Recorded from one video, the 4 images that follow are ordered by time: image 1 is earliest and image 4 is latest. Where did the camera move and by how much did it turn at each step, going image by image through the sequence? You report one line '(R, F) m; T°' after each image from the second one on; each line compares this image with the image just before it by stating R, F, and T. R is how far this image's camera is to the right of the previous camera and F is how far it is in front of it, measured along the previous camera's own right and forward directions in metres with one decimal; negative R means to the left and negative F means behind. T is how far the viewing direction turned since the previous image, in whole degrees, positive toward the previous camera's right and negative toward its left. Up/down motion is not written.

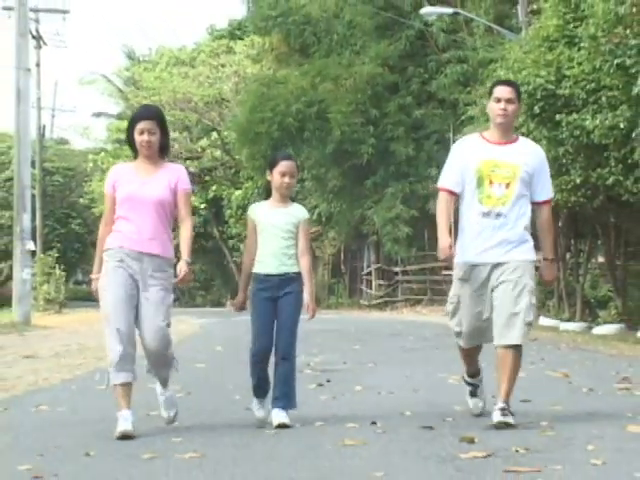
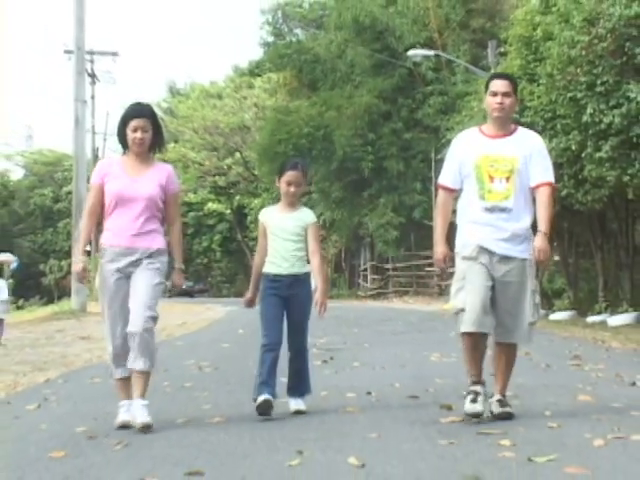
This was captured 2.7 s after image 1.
(+0.1, -1.3) m; -1°
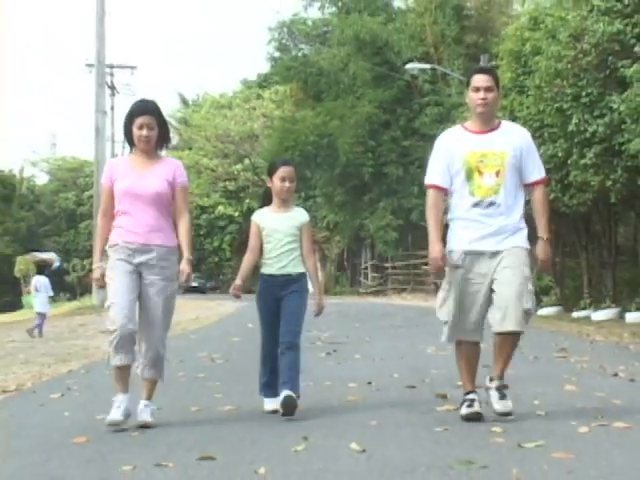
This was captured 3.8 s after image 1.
(0.0, -0.6) m; 0°
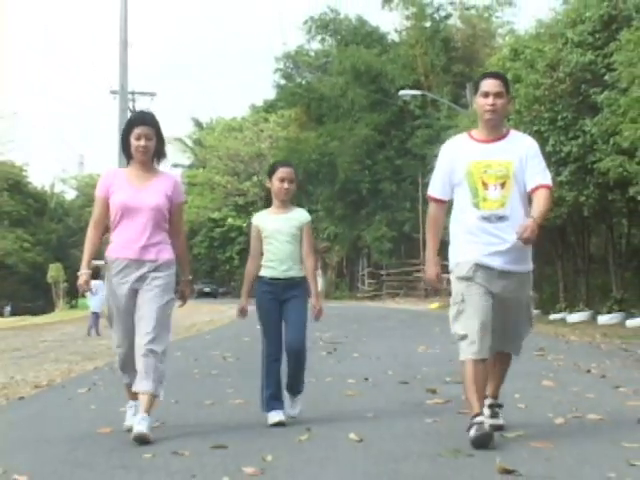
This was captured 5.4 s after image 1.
(0.0, -0.9) m; 0°
